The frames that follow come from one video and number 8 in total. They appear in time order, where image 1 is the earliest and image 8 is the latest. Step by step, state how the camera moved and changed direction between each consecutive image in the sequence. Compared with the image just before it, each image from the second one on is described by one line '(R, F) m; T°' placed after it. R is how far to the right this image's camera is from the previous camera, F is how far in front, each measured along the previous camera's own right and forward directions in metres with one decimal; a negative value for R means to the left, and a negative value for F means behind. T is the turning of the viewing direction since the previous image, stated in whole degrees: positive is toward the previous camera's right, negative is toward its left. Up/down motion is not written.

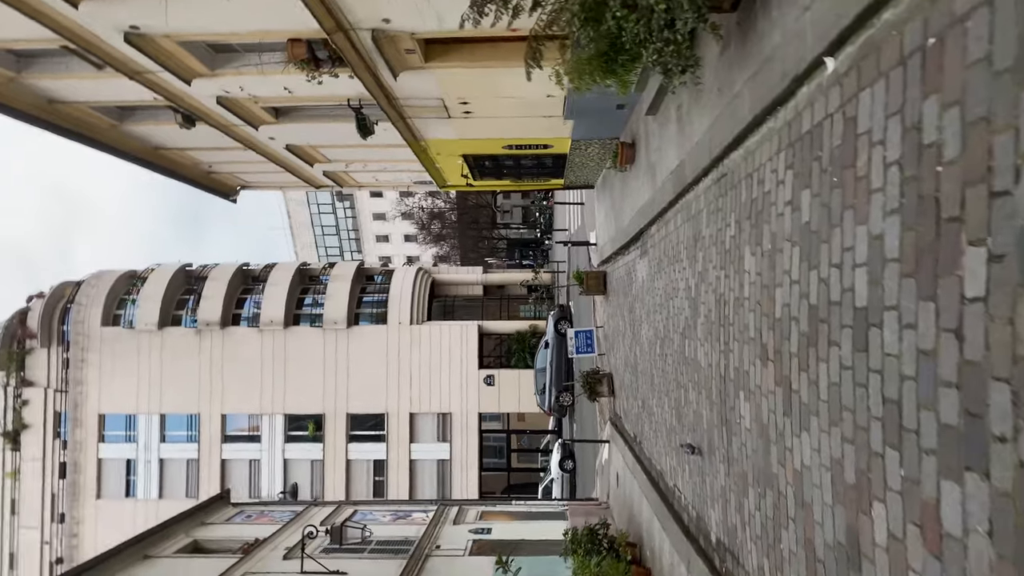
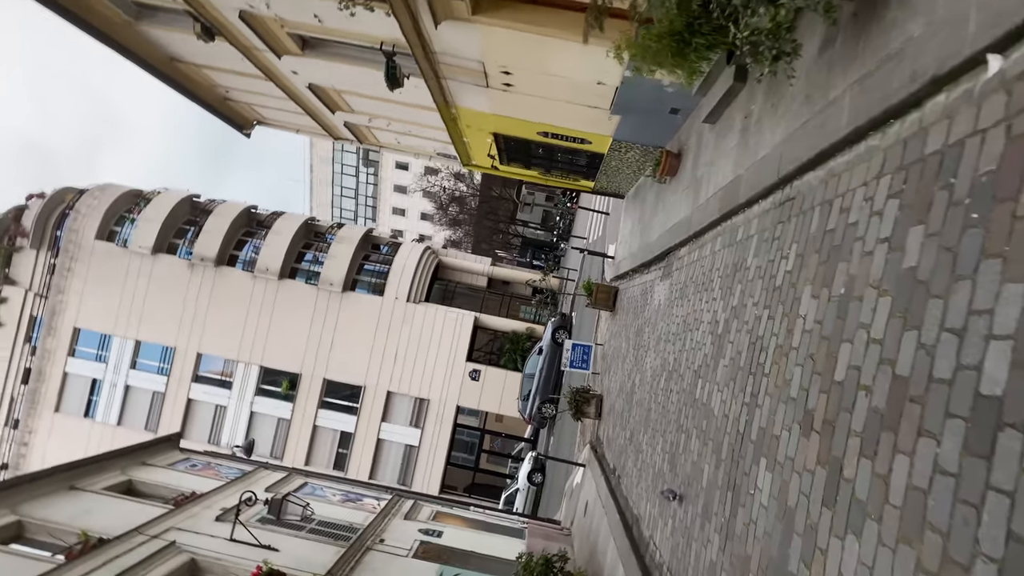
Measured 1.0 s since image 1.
(0.0, +1.0) m; 0°
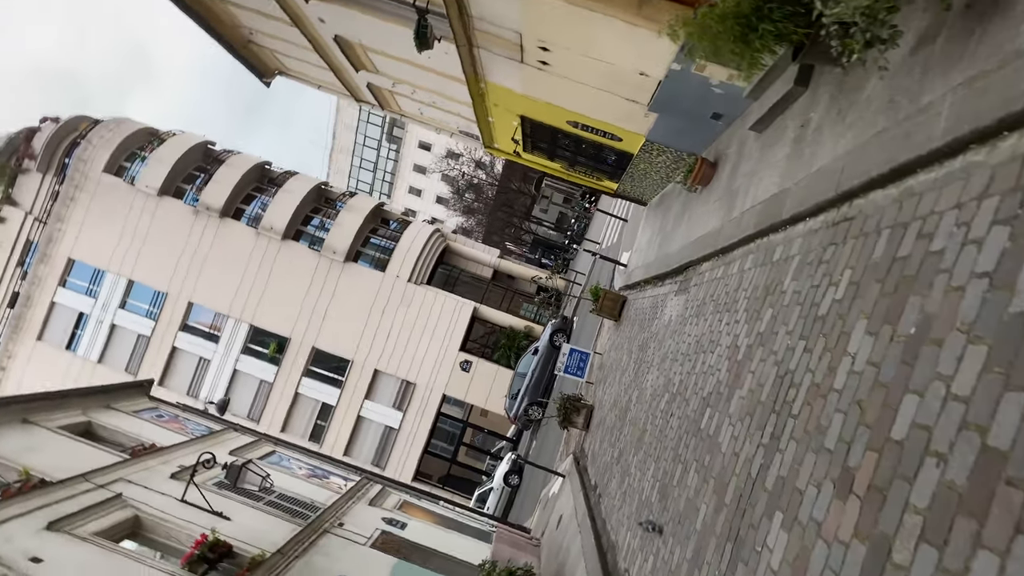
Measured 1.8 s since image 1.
(0.0, +0.7) m; 0°
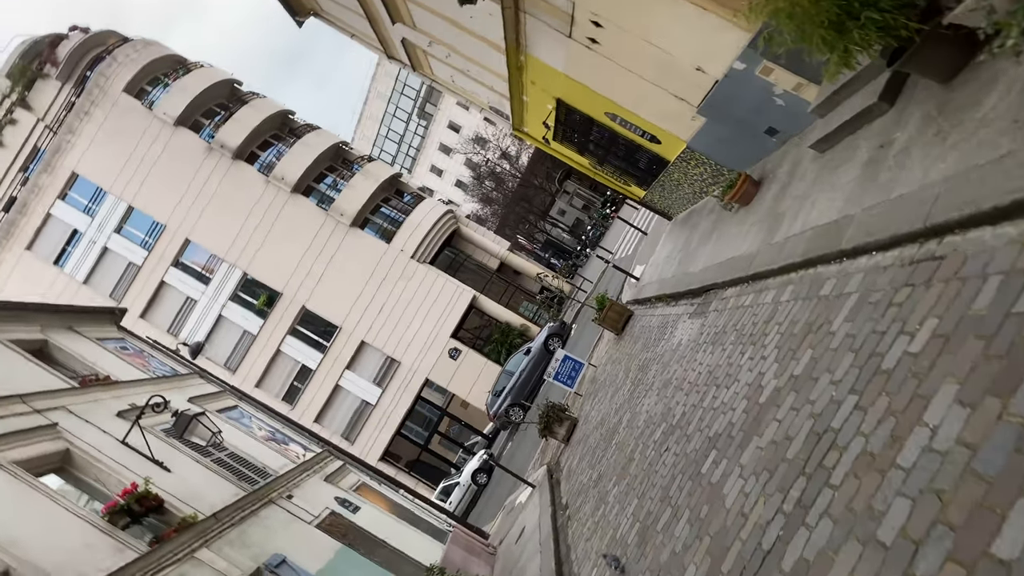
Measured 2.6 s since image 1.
(0.0, +0.8) m; 0°
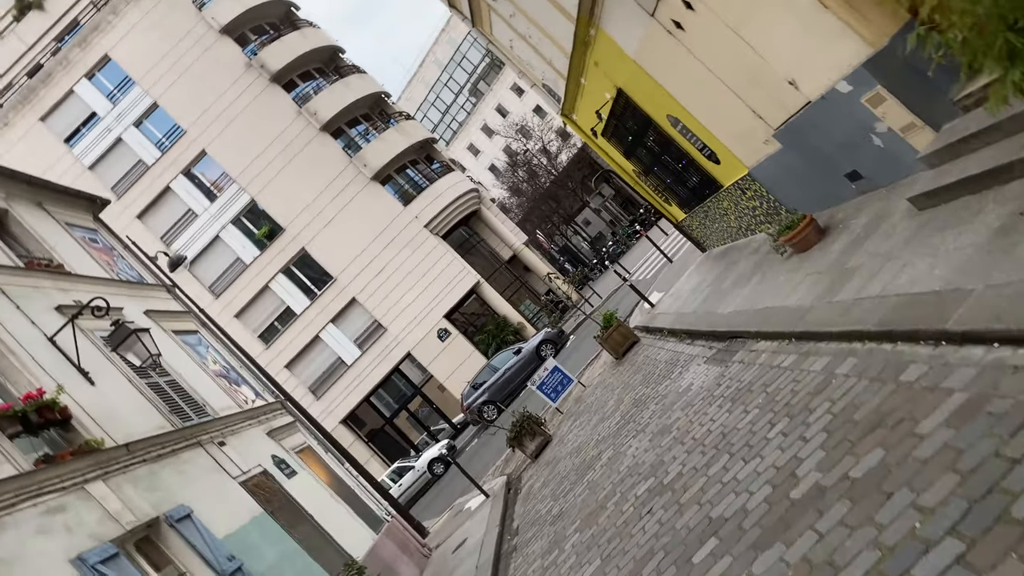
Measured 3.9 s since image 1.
(0.0, +1.1) m; 0°
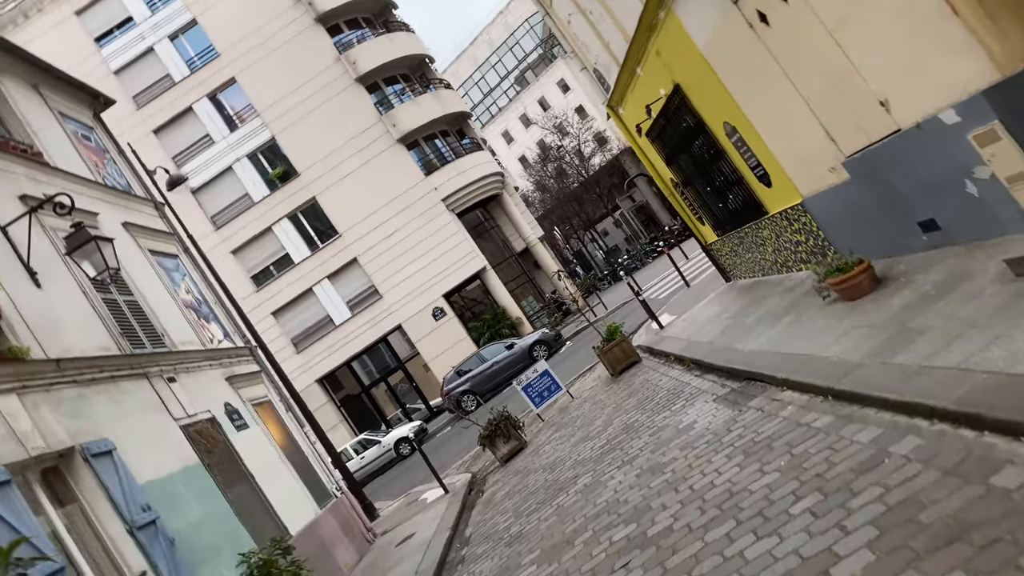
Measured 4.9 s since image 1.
(0.0, +0.9) m; 0°
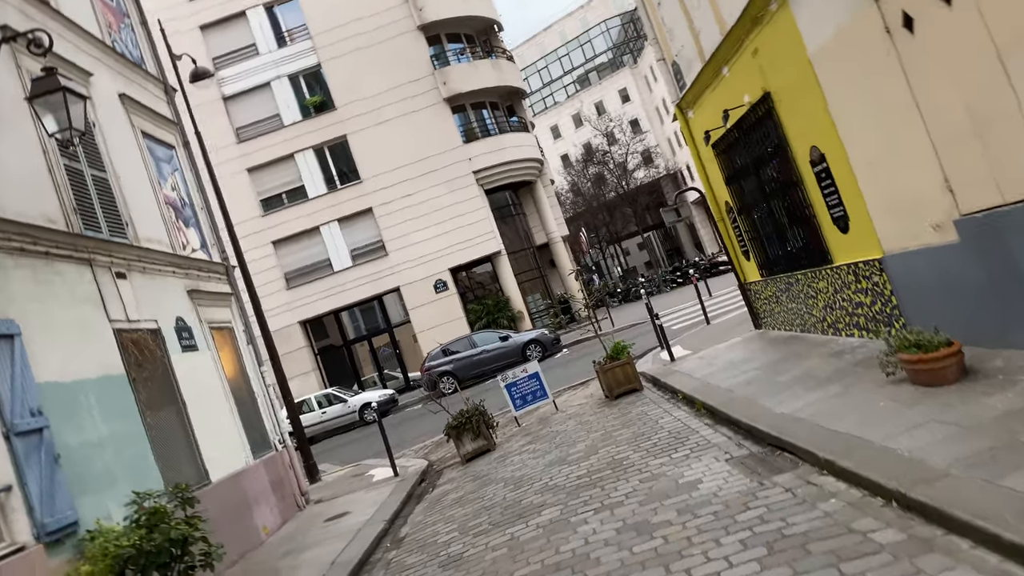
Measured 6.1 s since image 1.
(0.0, +1.2) m; -1°
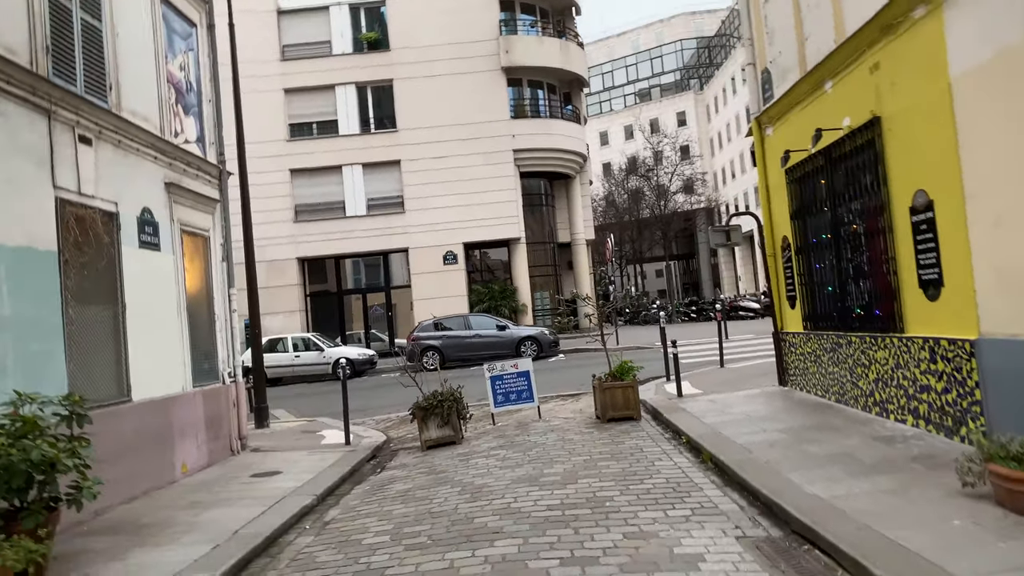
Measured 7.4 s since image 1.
(0.0, +1.2) m; -1°
